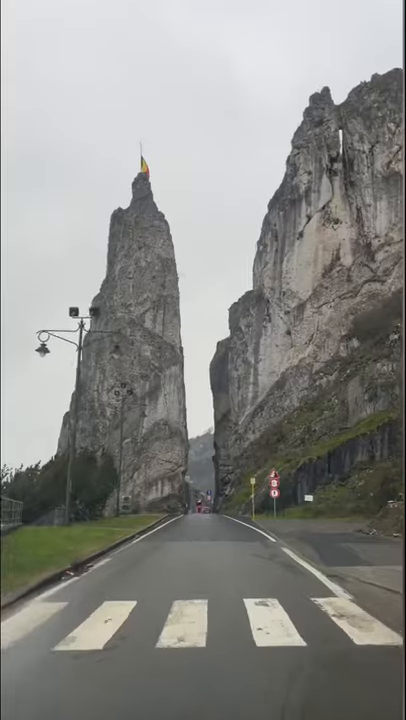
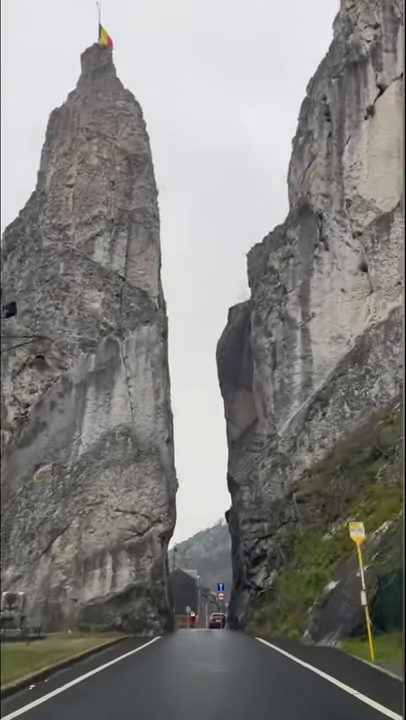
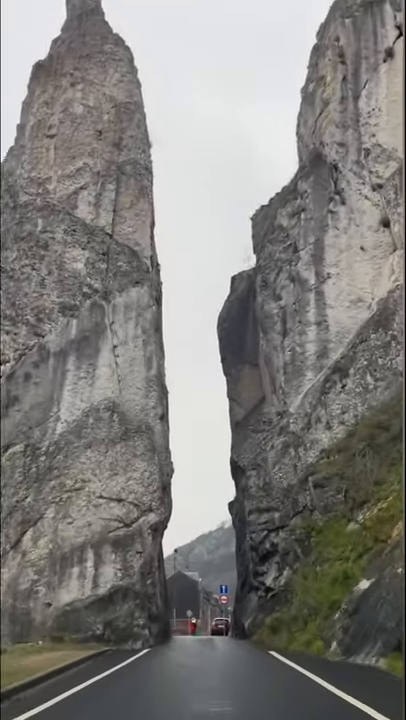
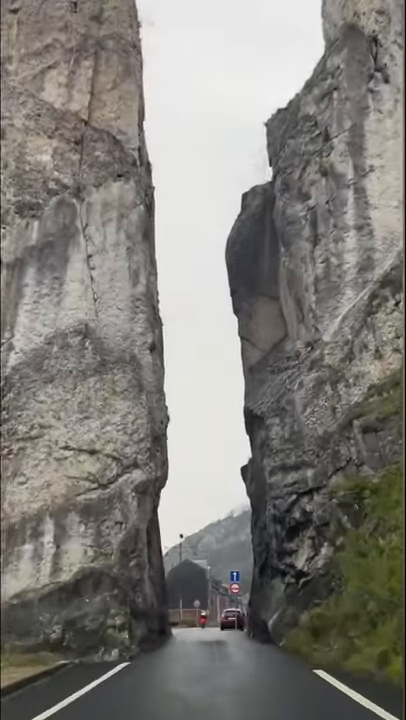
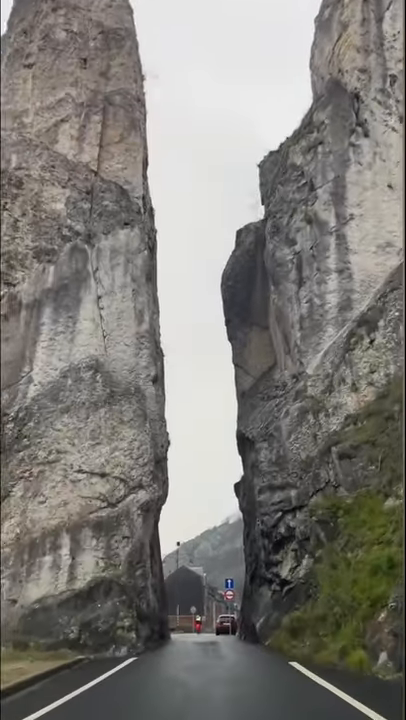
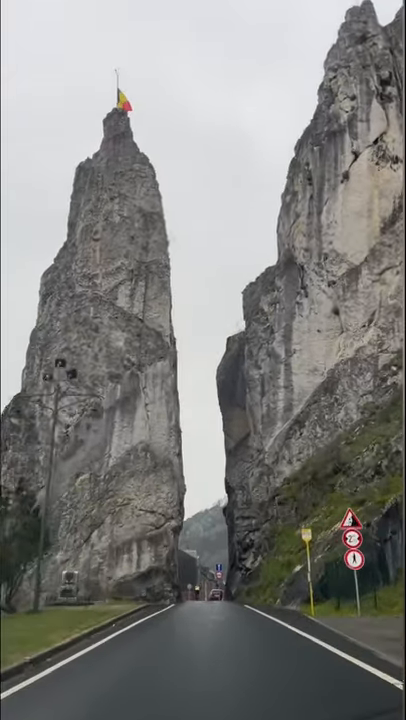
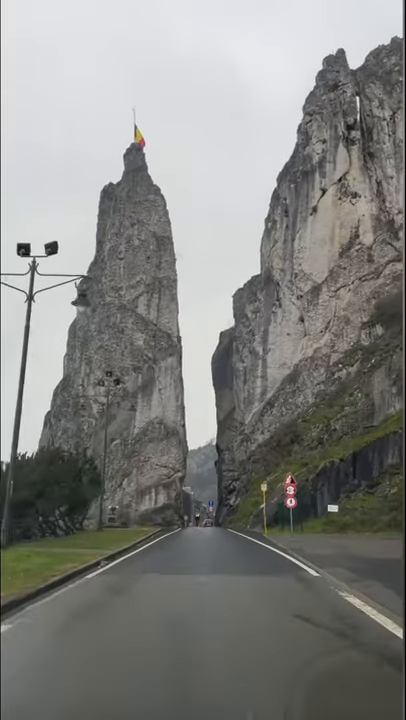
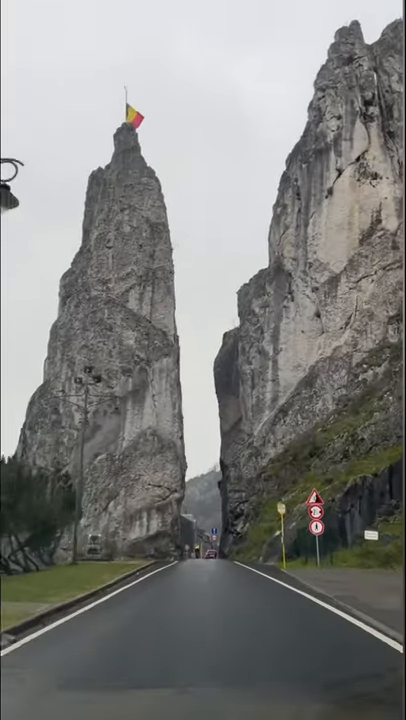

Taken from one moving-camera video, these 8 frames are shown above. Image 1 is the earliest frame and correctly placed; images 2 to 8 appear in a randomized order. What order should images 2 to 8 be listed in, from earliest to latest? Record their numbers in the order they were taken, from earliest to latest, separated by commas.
7, 8, 6, 2, 3, 5, 4
